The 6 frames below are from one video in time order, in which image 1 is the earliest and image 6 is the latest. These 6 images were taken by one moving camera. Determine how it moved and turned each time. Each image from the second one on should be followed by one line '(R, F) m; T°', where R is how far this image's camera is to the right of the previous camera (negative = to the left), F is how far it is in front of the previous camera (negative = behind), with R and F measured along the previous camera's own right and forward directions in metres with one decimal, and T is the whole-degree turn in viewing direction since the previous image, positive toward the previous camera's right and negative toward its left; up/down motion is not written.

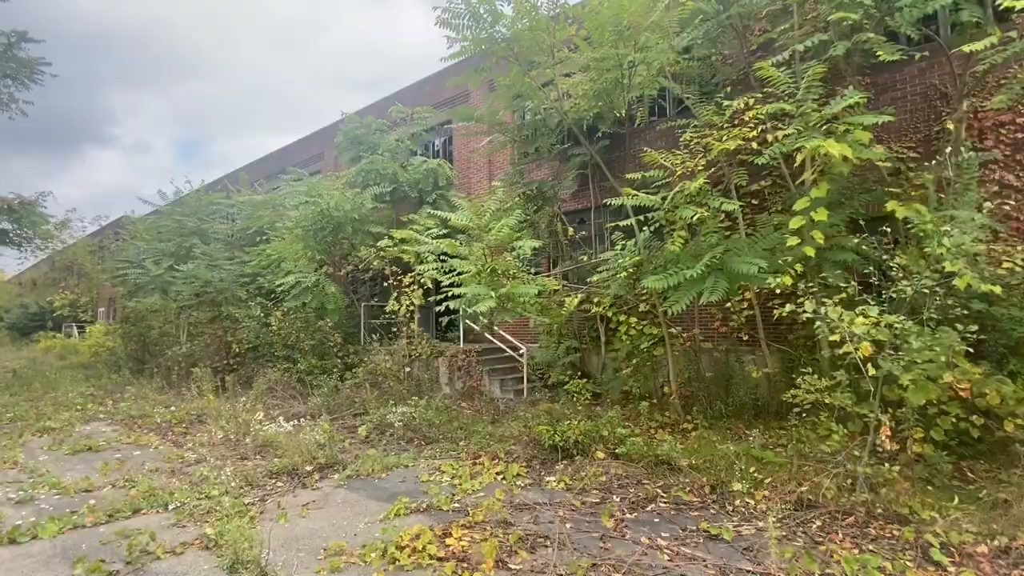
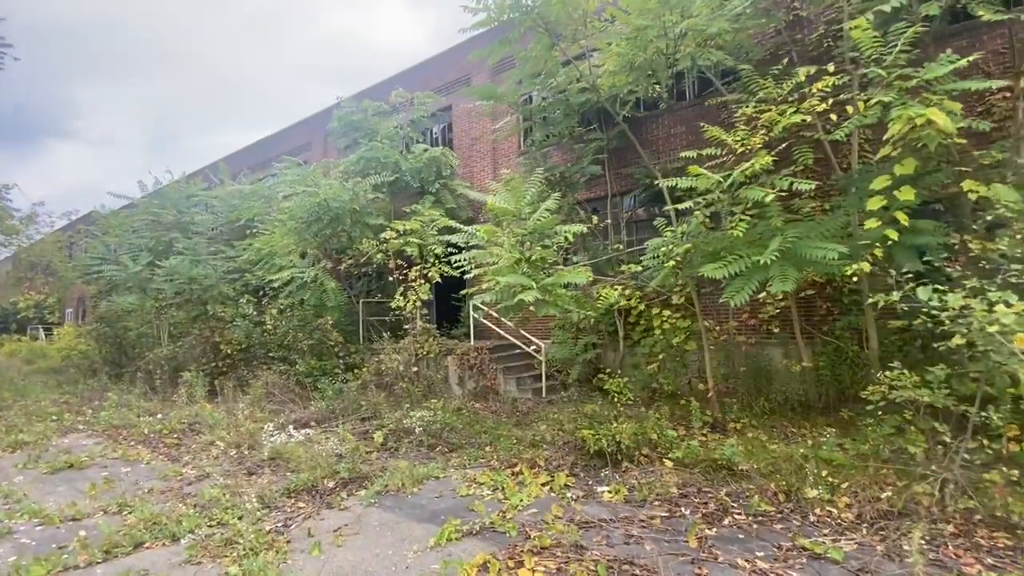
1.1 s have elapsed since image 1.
(-0.7, +0.6) m; +2°
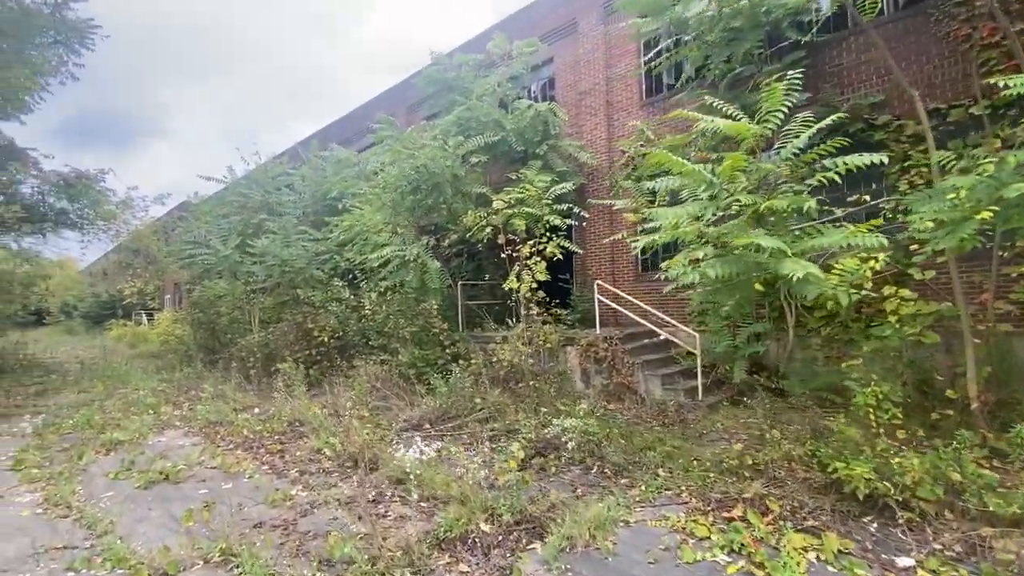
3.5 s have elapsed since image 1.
(-1.3, +1.6) m; -7°
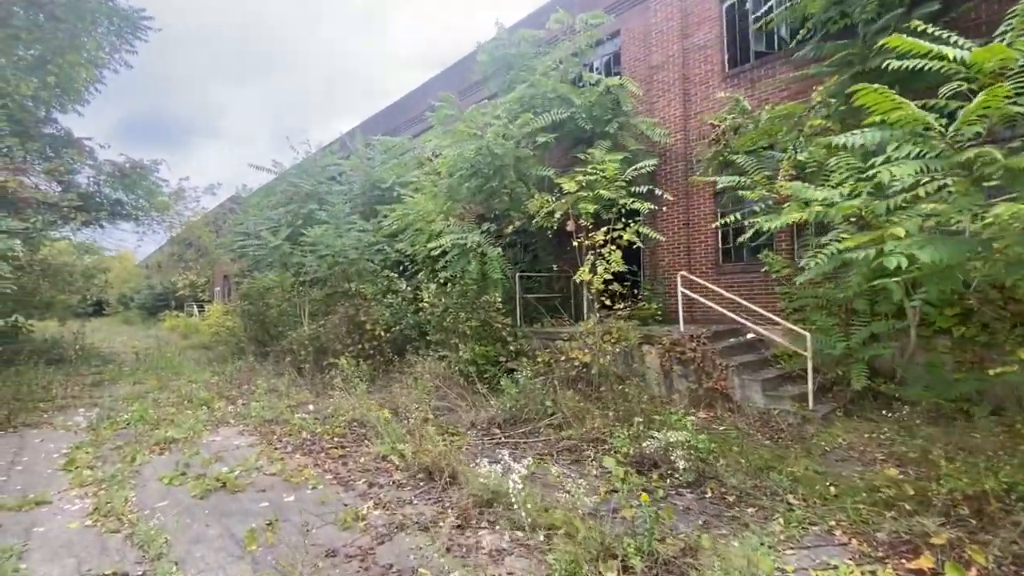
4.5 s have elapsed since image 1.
(-0.6, +0.8) m; -4°
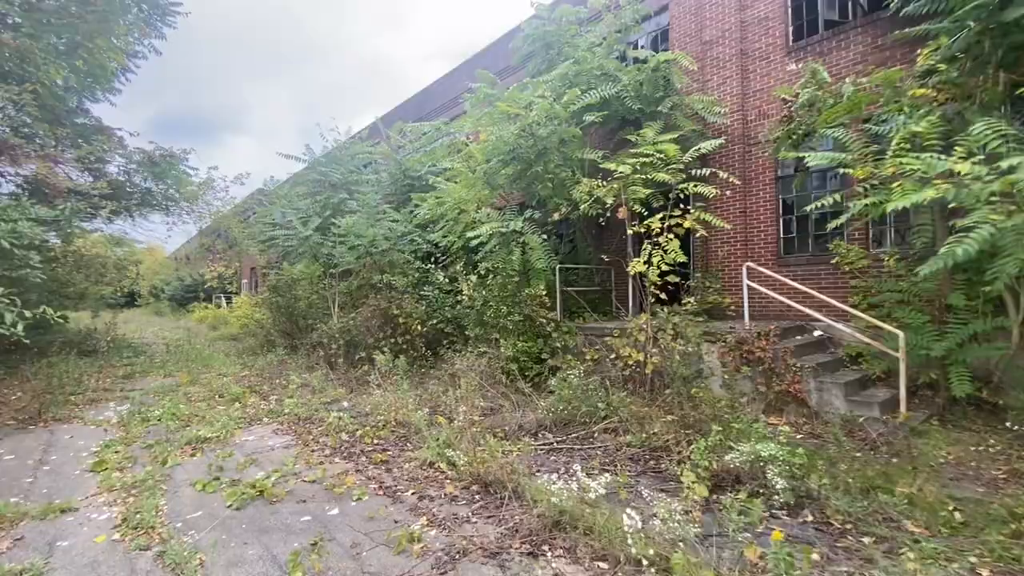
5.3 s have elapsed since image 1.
(-0.4, +0.5) m; -2°
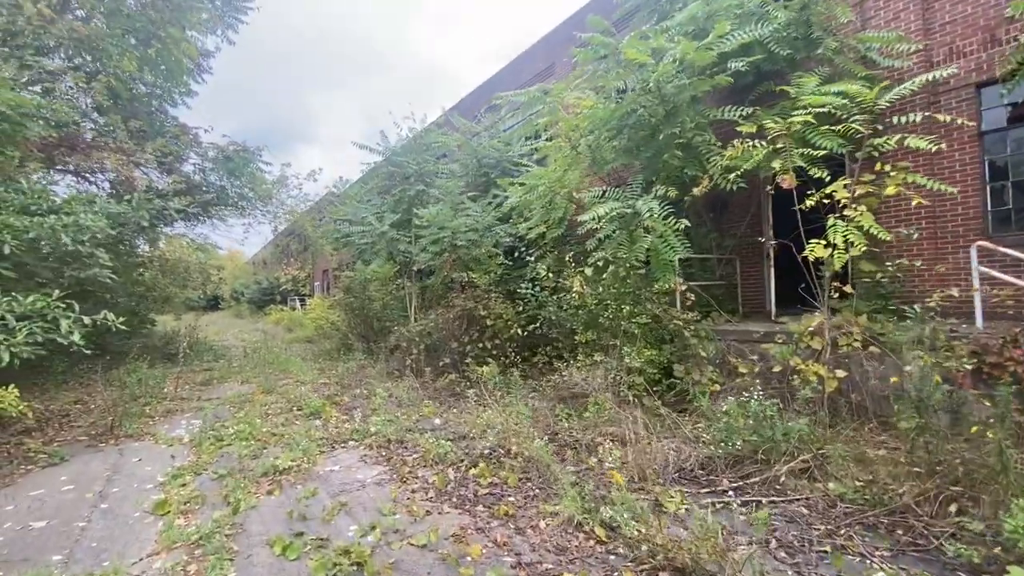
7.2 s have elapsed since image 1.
(-0.9, +1.4) m; -7°
